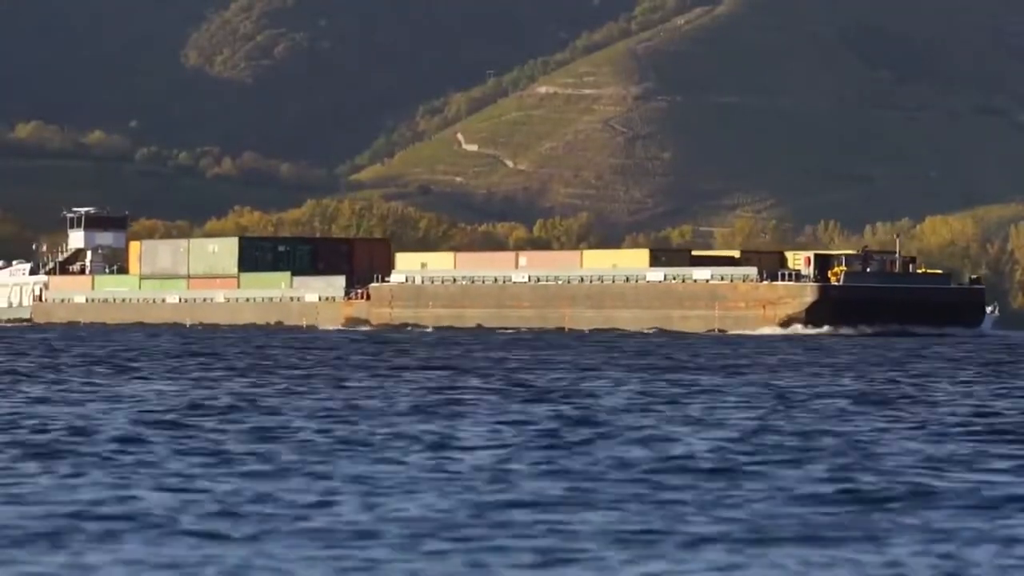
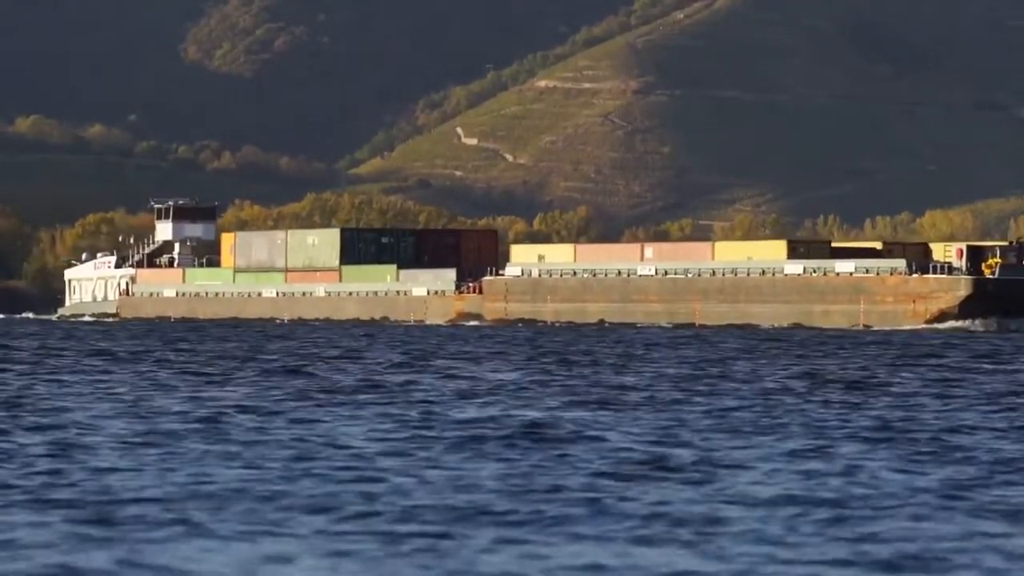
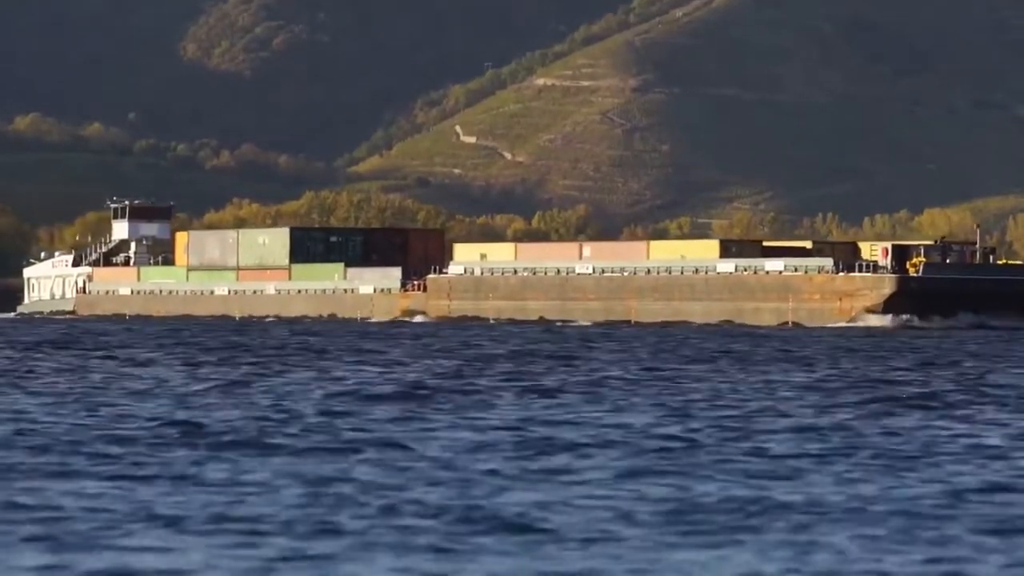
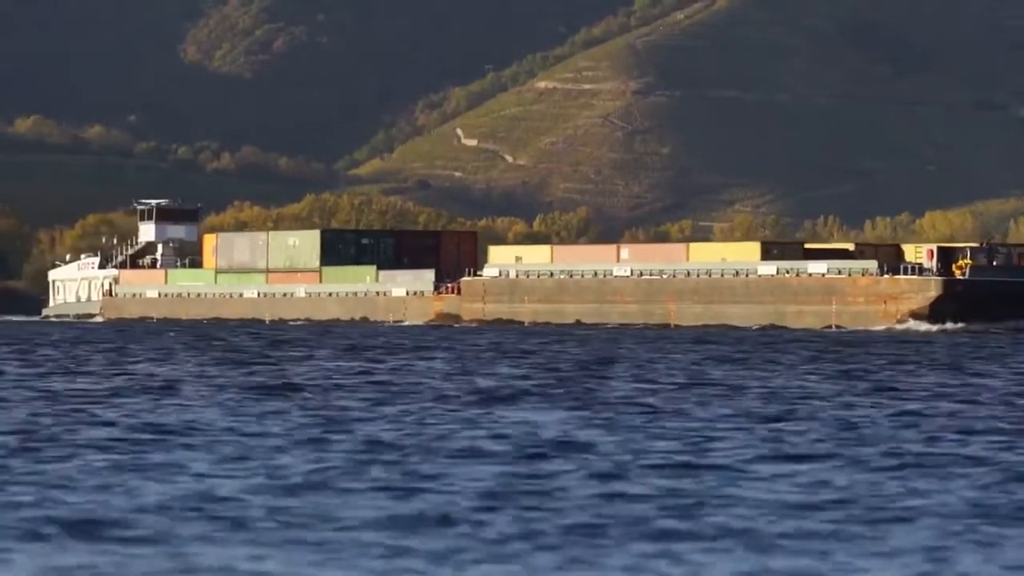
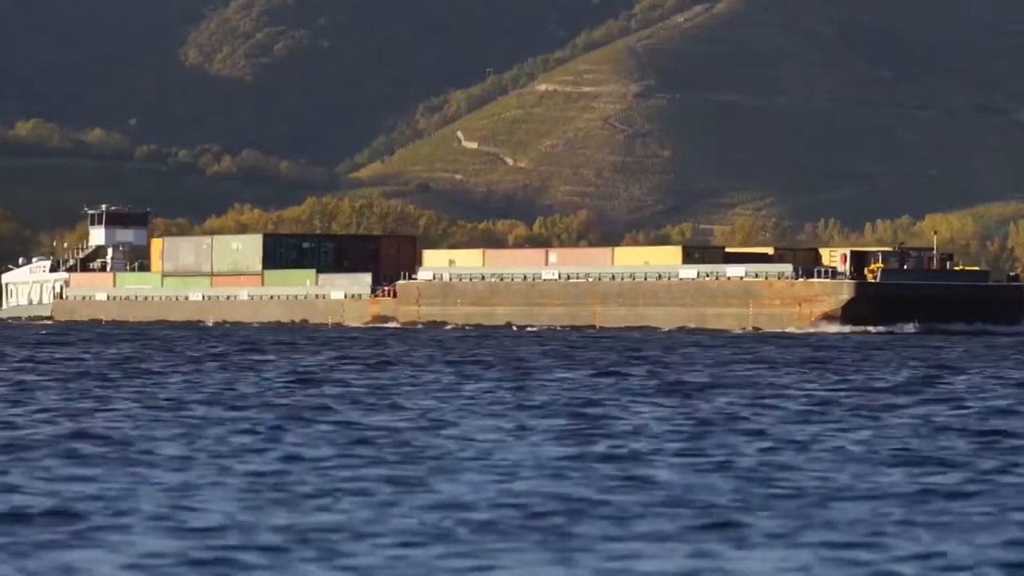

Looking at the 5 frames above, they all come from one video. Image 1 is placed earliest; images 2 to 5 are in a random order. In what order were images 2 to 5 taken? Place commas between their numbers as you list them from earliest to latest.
5, 3, 4, 2
